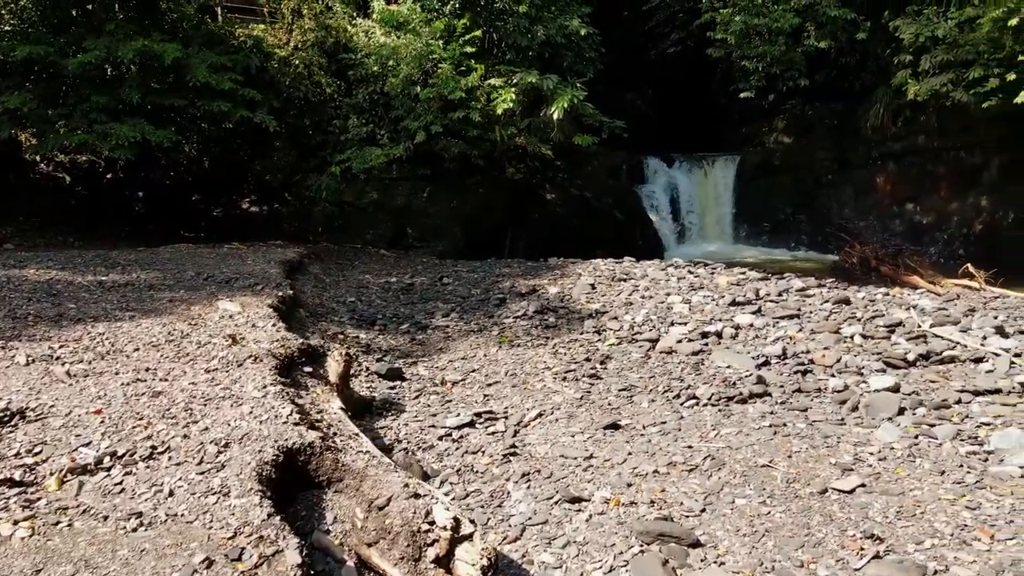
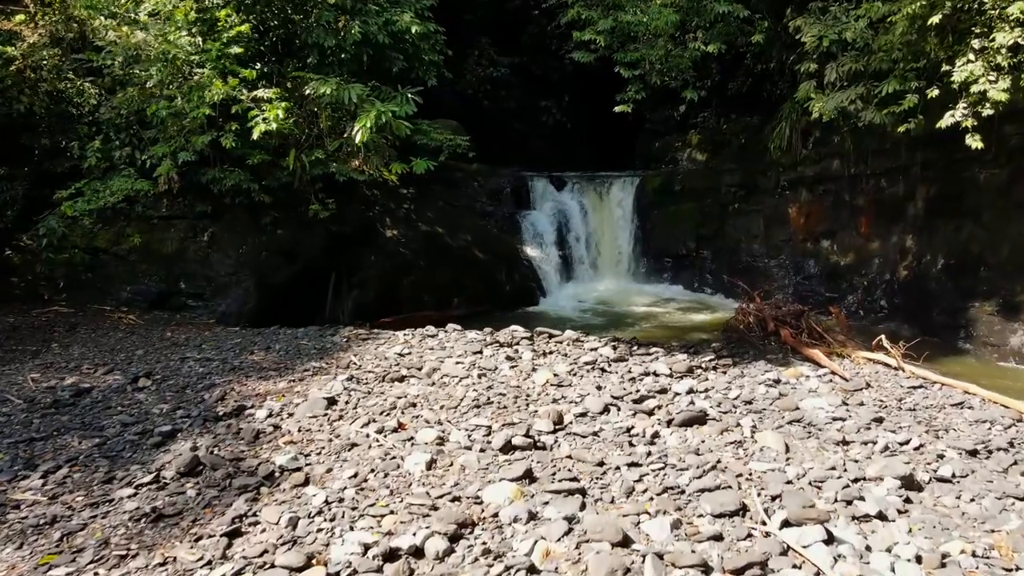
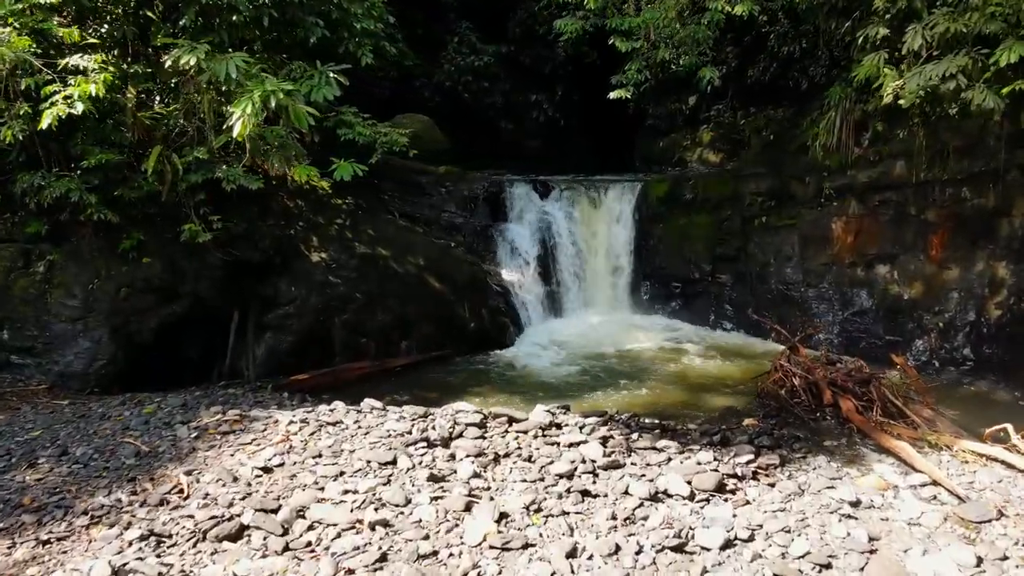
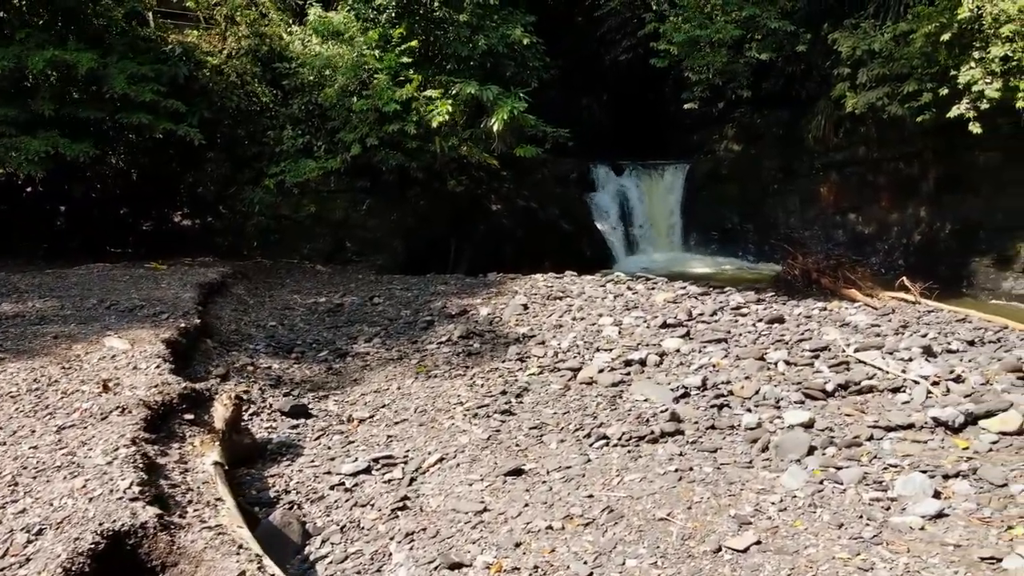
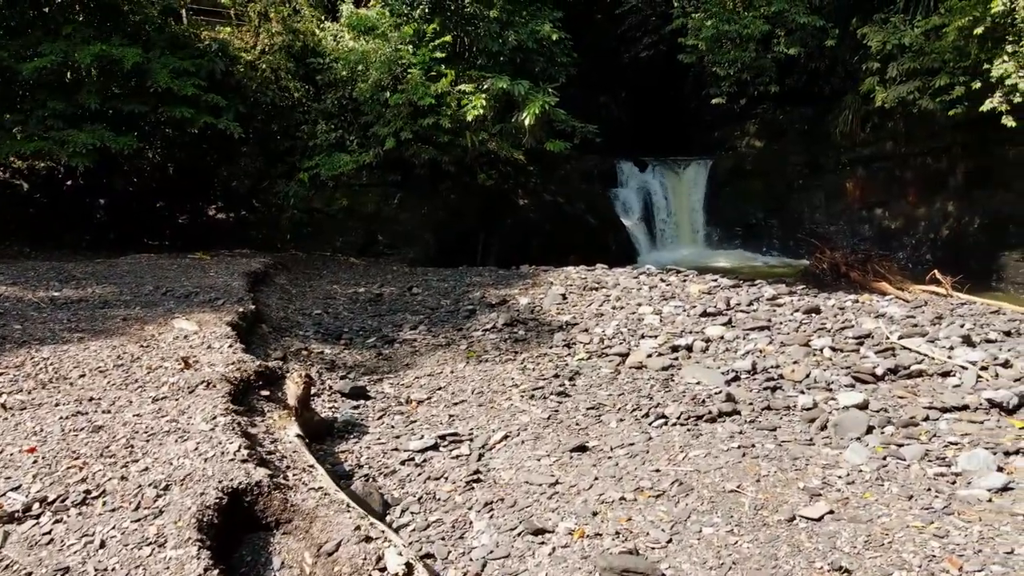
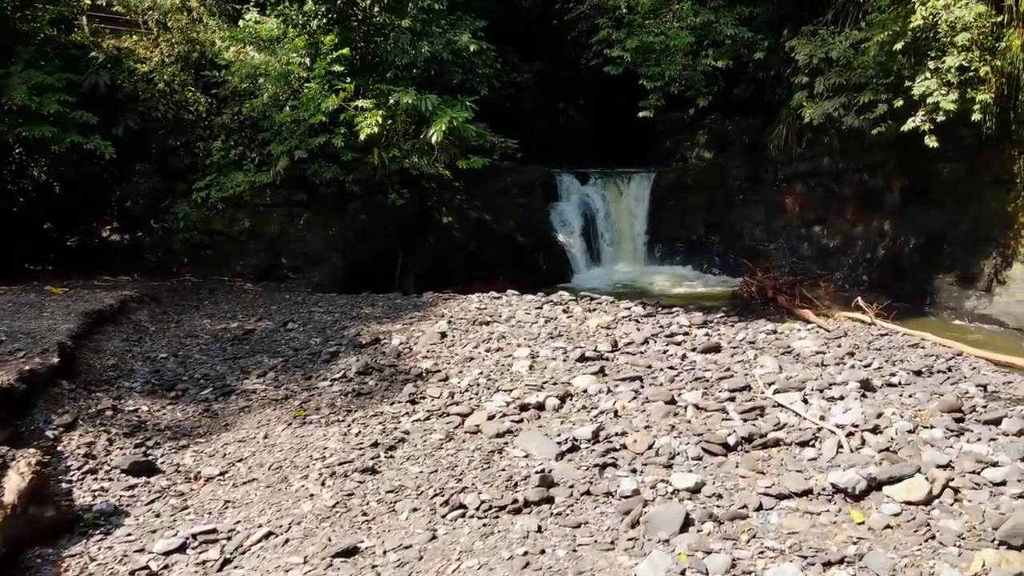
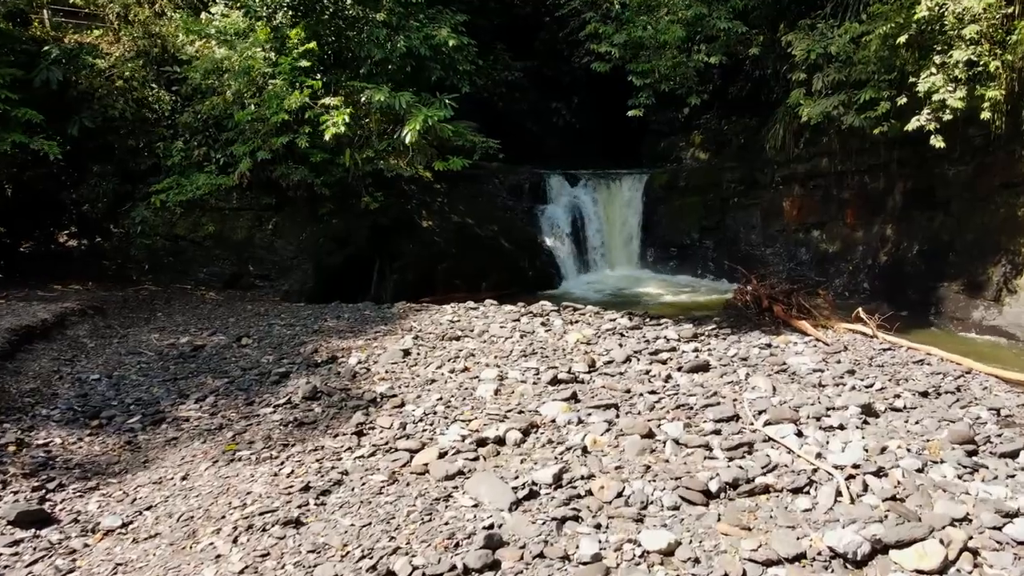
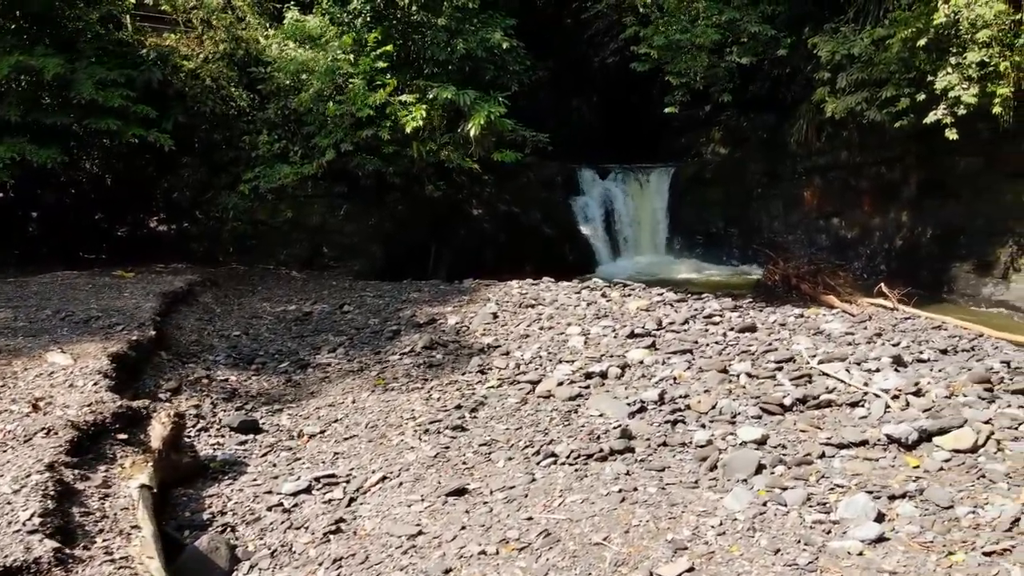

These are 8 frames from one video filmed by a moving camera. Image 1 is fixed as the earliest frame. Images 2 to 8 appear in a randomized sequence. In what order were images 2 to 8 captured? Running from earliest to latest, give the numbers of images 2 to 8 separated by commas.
5, 4, 8, 6, 7, 2, 3
